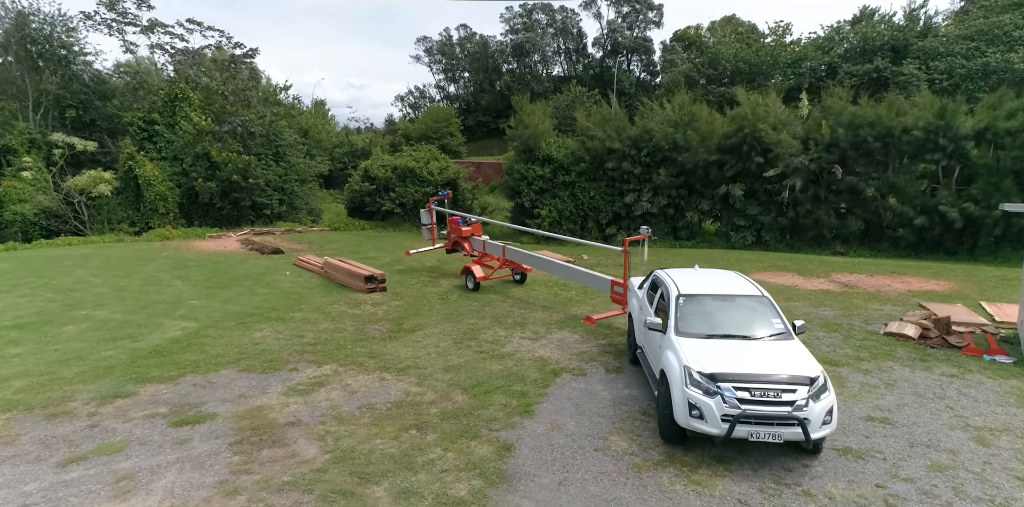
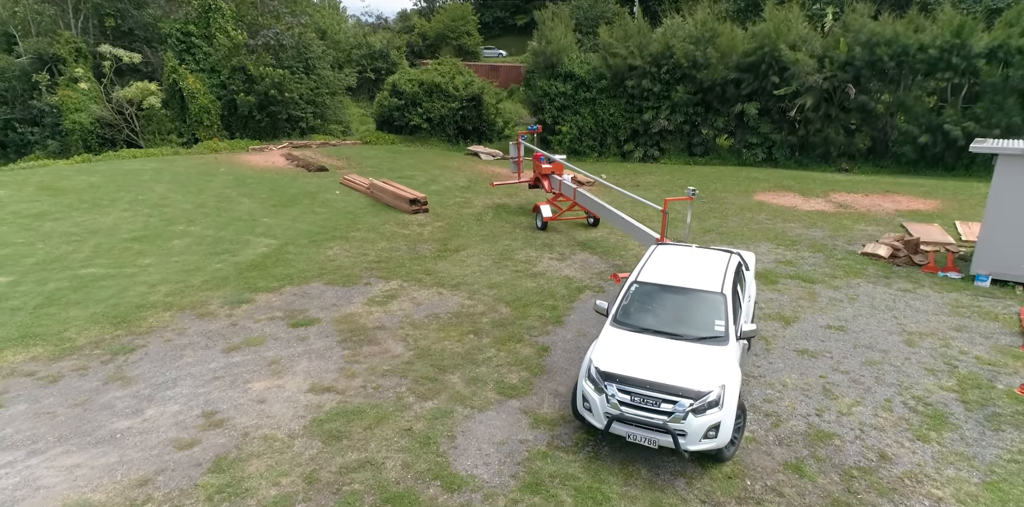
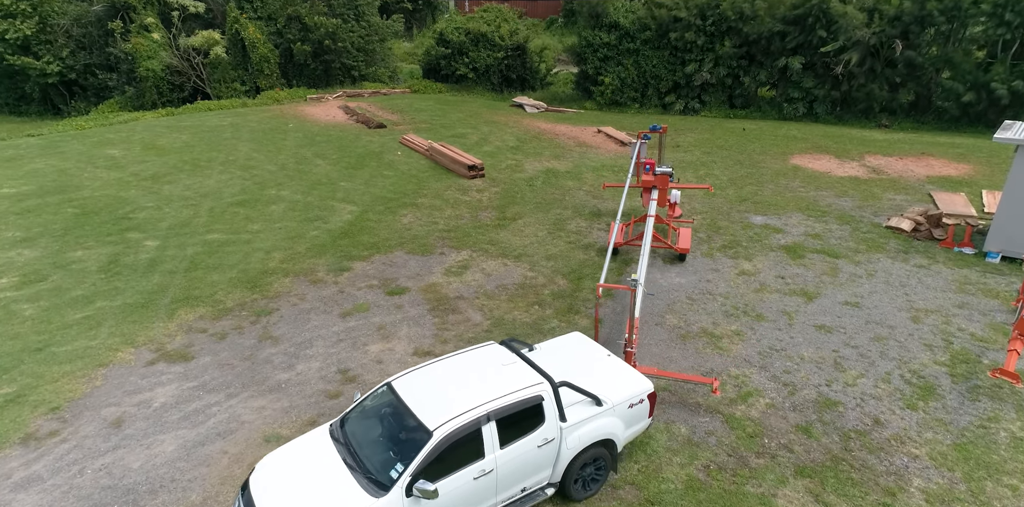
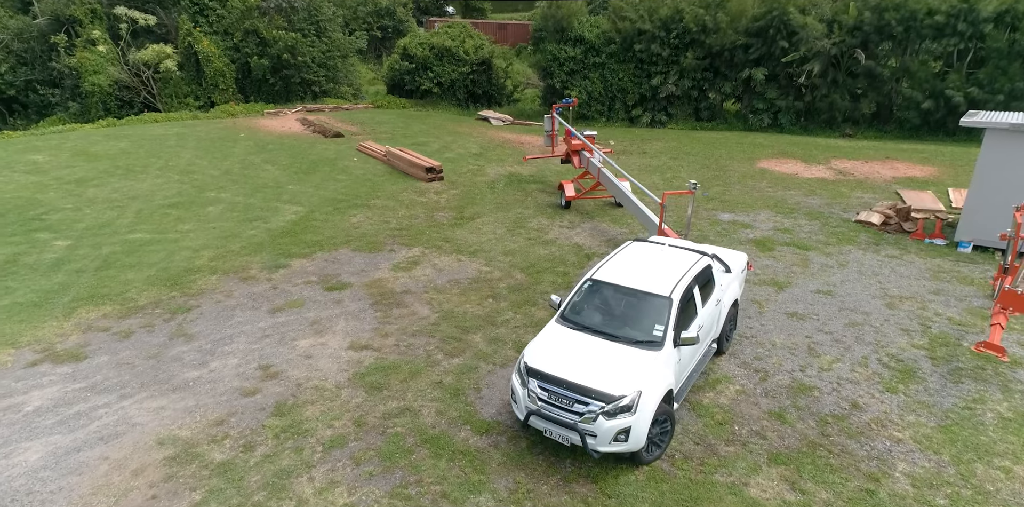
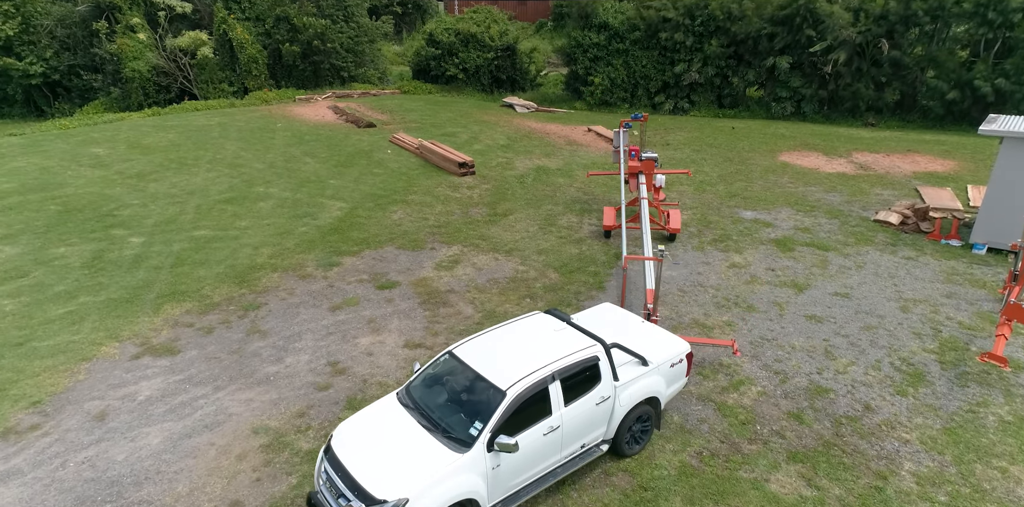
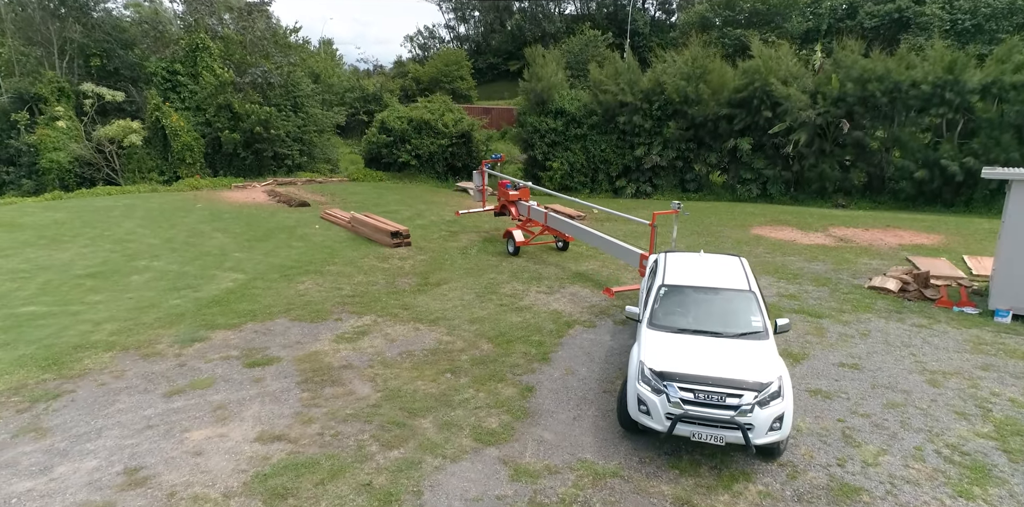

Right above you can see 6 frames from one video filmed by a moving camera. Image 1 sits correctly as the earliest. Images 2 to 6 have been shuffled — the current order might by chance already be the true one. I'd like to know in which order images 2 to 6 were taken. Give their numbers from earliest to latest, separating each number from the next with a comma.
6, 2, 4, 5, 3
